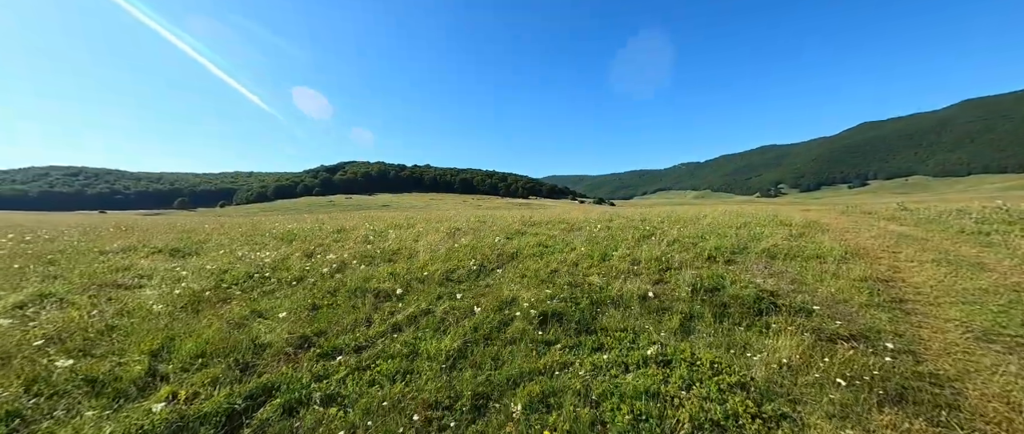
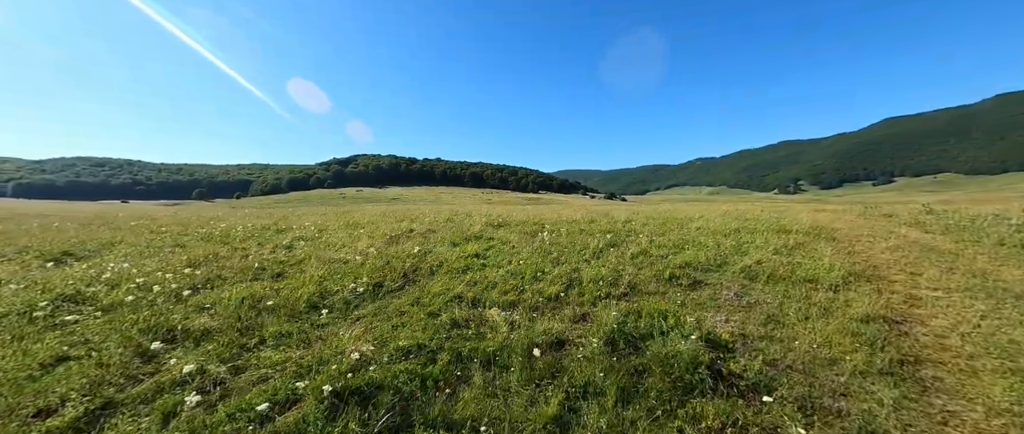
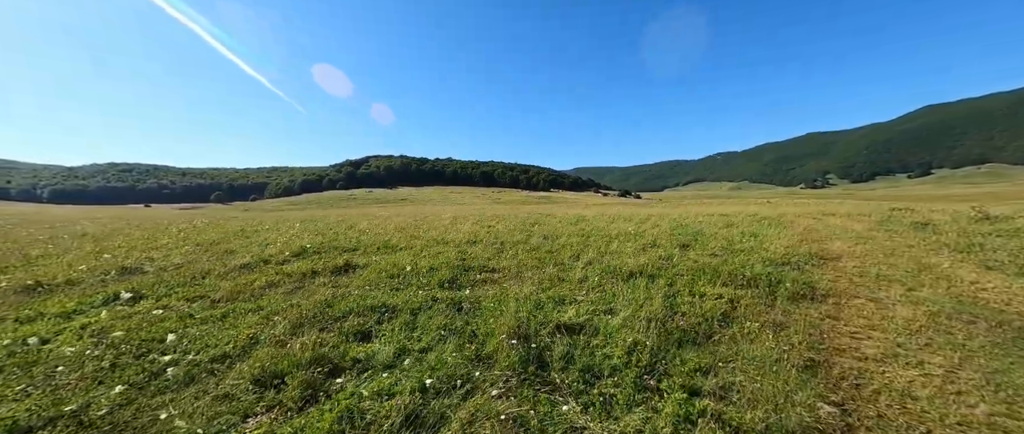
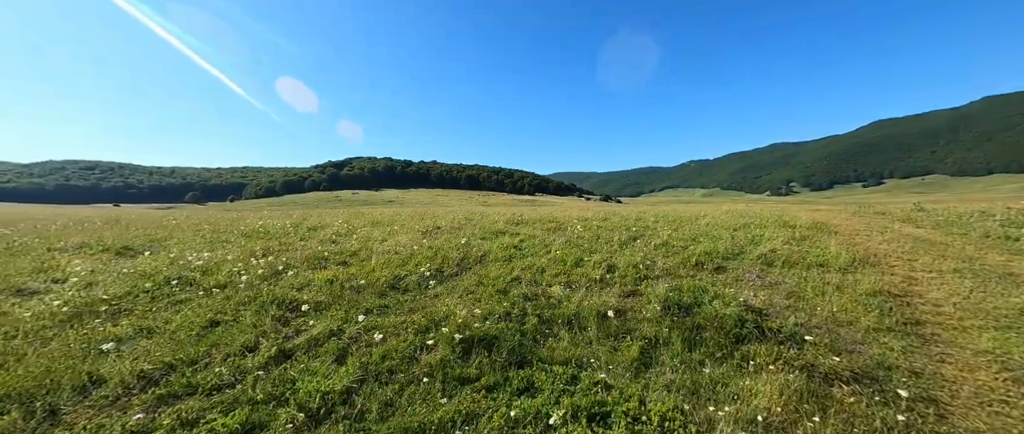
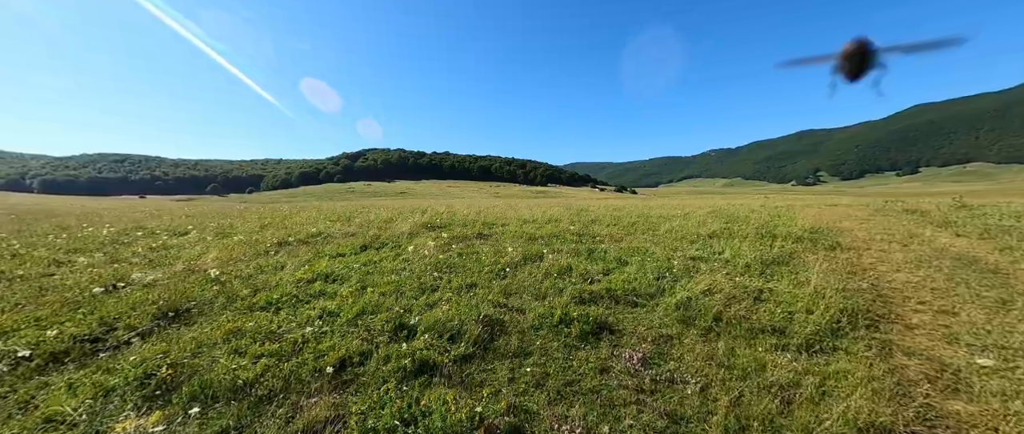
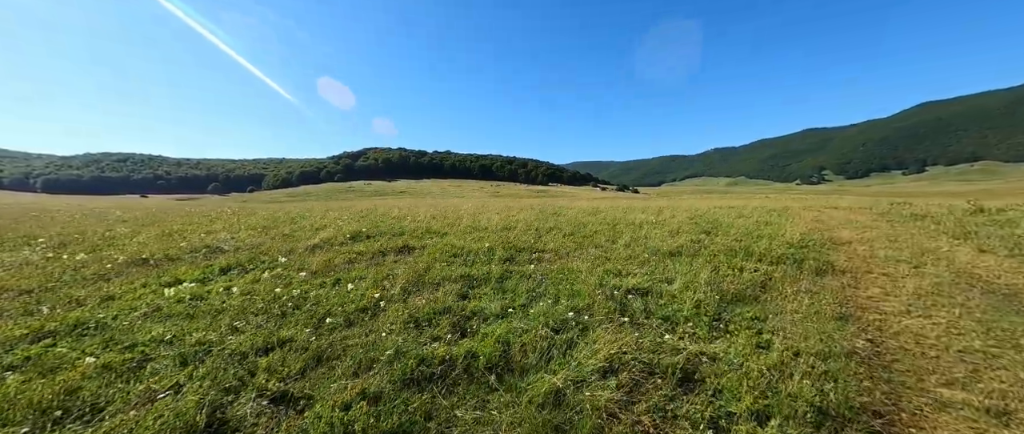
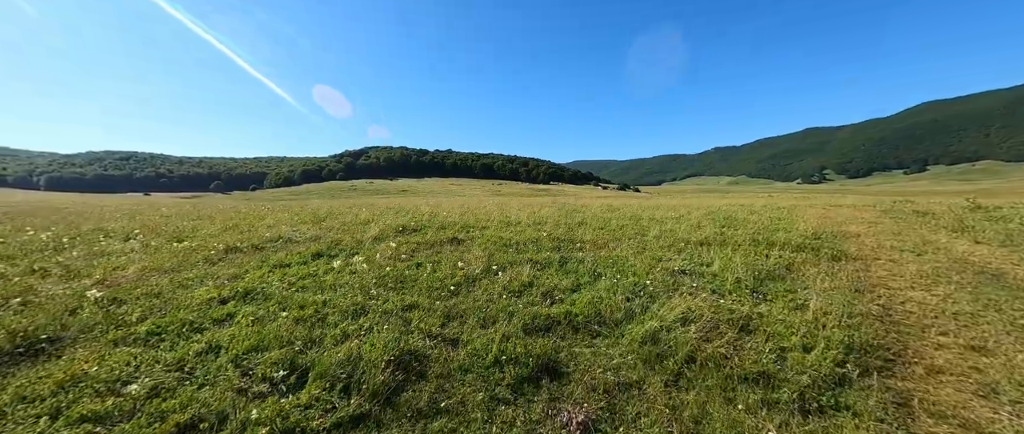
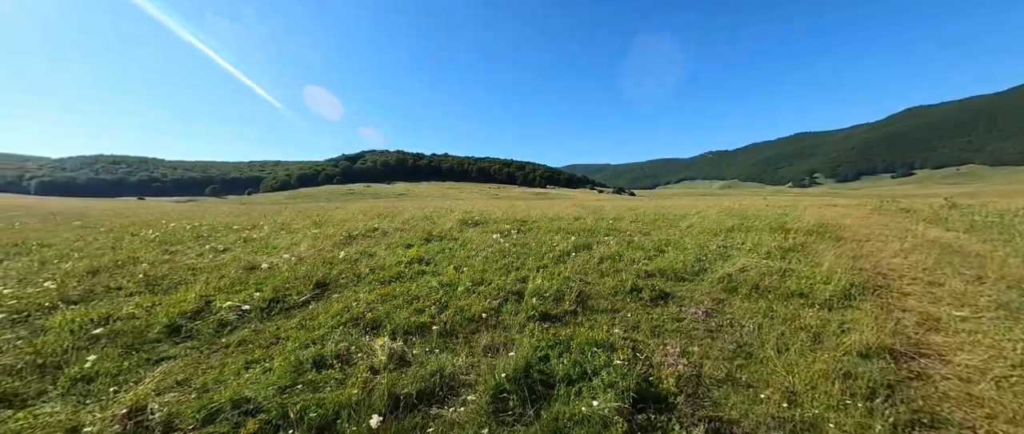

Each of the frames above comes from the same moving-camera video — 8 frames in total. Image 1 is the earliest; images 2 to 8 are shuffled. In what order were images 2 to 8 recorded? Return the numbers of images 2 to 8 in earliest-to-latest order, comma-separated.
4, 2, 8, 5, 7, 6, 3
